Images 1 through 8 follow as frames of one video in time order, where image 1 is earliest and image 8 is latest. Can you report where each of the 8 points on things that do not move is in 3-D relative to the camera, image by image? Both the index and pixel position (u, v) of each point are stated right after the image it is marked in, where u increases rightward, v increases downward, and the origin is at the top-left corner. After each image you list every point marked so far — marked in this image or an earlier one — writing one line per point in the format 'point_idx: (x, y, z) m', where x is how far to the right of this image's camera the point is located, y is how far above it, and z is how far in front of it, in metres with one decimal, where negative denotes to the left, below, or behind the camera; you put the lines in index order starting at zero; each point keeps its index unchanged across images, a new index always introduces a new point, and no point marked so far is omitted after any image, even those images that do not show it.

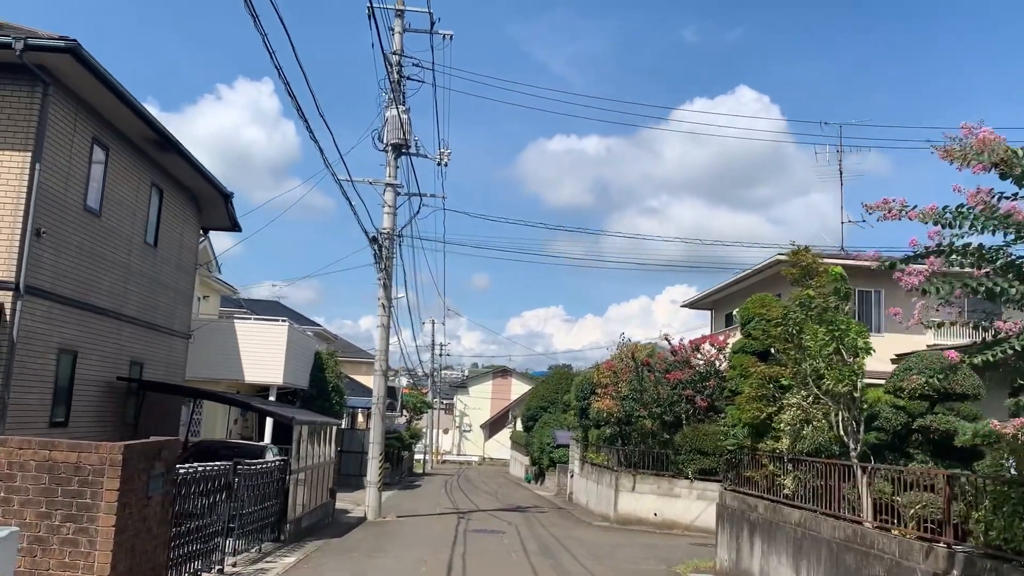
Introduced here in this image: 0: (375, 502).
0: (-2.9, -4.6, +18.6) m
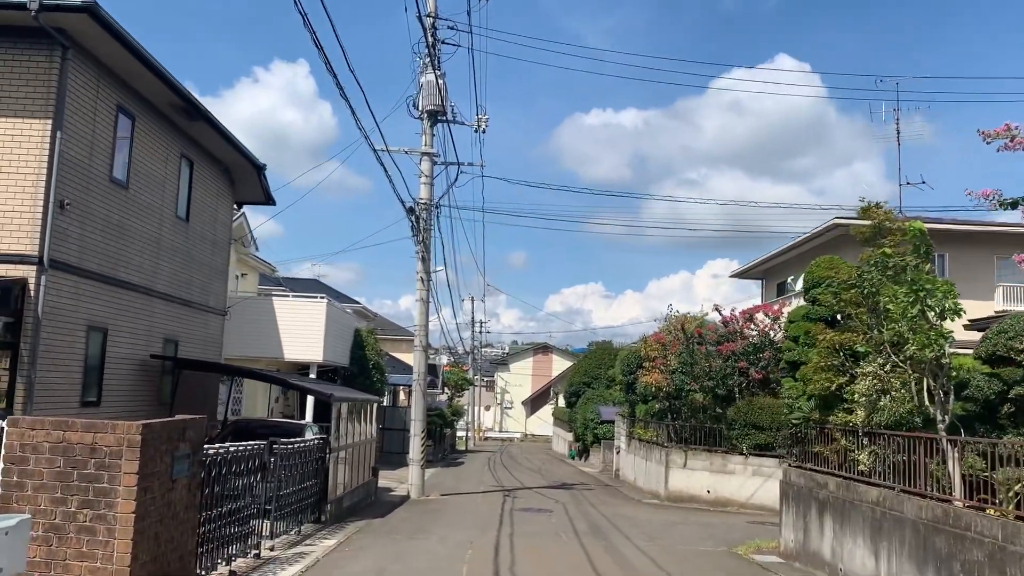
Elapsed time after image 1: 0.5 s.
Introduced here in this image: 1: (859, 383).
0: (-1.9, -4.0, +18.1) m
1: (+3.7, -1.0, +9.4) m
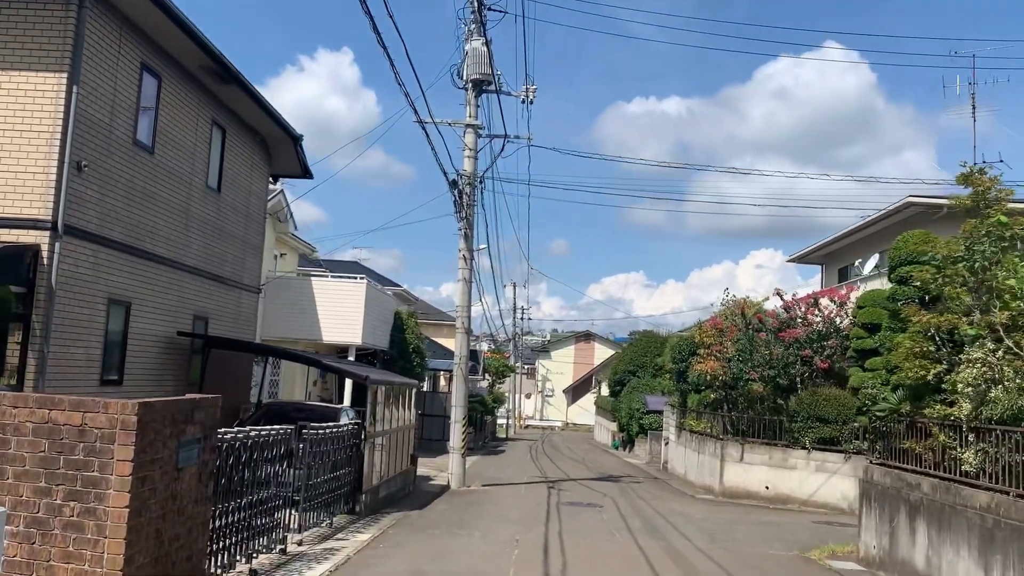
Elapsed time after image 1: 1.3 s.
0: (-1.0, -3.6, +17.2) m
1: (+4.2, -0.8, +8.2) m
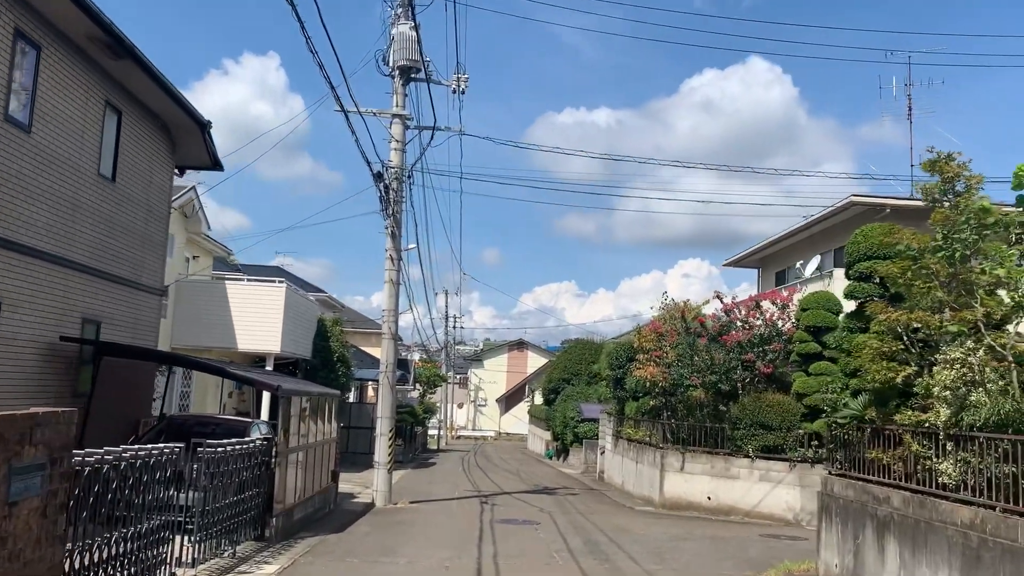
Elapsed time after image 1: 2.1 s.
0: (-2.3, -3.6, +16.0) m
1: (+3.6, -0.7, +7.4) m
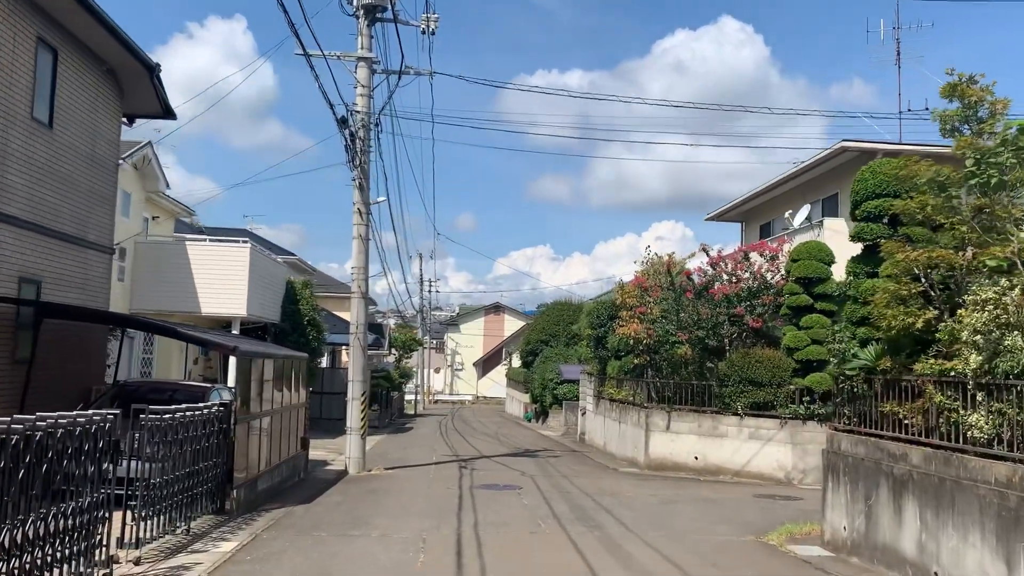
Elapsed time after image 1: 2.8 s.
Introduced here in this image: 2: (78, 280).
0: (-2.7, -2.9, +15.2) m
1: (+3.5, -0.2, +6.7) m
2: (-6.2, +0.1, +12.4) m
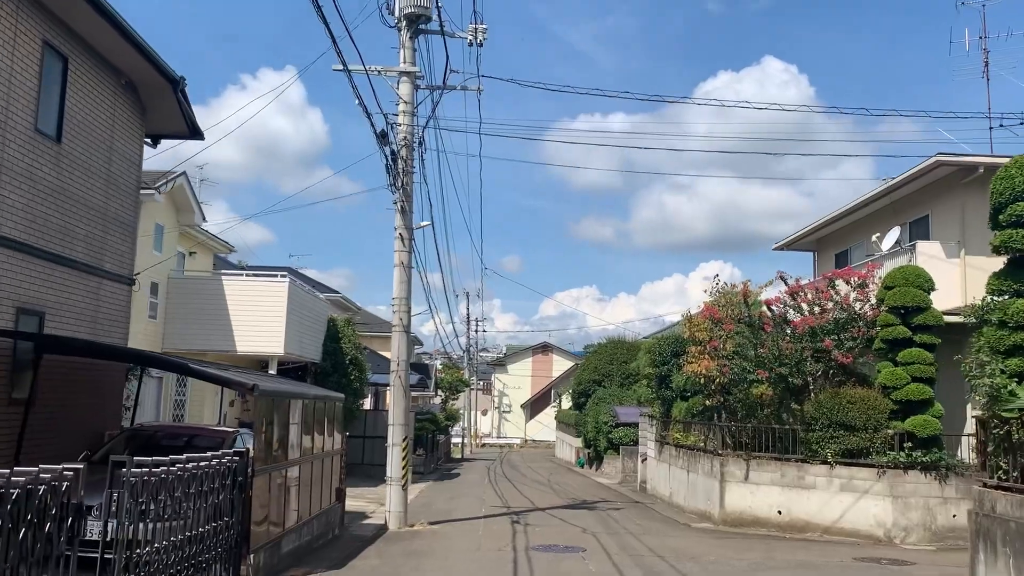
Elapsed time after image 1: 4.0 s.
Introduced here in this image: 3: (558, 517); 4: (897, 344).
0: (-1.8, -3.4, +13.7) m
1: (+3.9, -0.3, +5.0) m
2: (-5.4, -0.3, +11.2) m
3: (+0.8, -4.0, +15.3) m
4: (+6.0, -0.9, +13.7) m
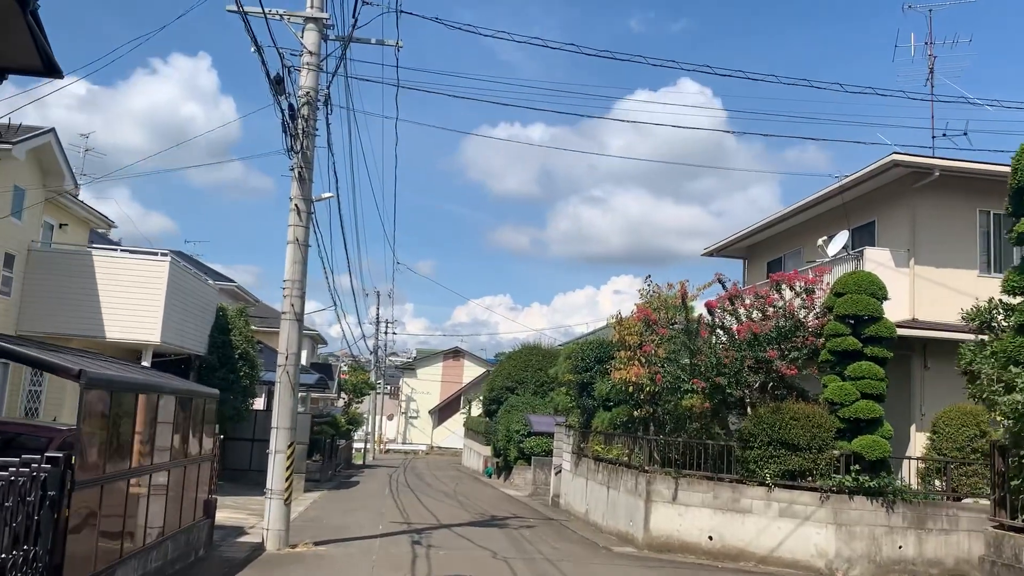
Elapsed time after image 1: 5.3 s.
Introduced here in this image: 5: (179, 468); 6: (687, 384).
0: (-3.1, -3.1, +11.7) m
1: (+3.6, -0.2, +3.6) m
2: (-6.3, +0.1, +8.9) m
3: (-0.7, -3.9, +13.6) m
4: (+4.8, -1.0, +12.5) m
5: (-3.9, -2.1, +10.2) m
6: (+2.6, -1.5, +13.3) m
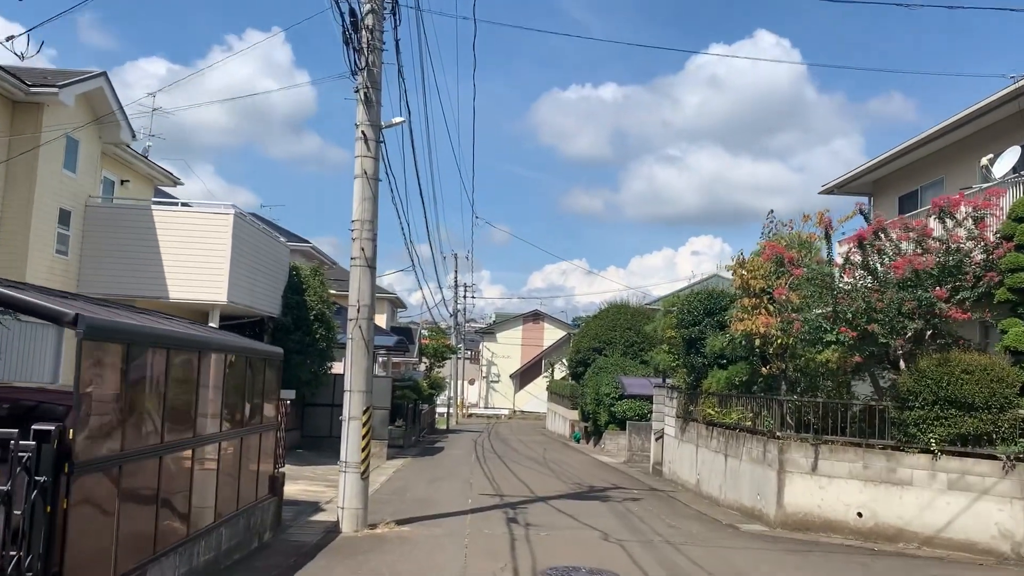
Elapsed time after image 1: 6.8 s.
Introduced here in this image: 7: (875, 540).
0: (-1.8, -2.4, +10.2) m
1: (+4.1, +0.3, +1.5) m
2: (-5.3, +0.6, +7.5) m
3: (+0.7, -3.1, +11.9) m
4: (+6.0, -0.1, +10.2) m
5: (-2.8, -1.5, +8.7) m
6: (+4.0, -0.6, +11.2) m
7: (+4.4, -3.0, +10.5) m
